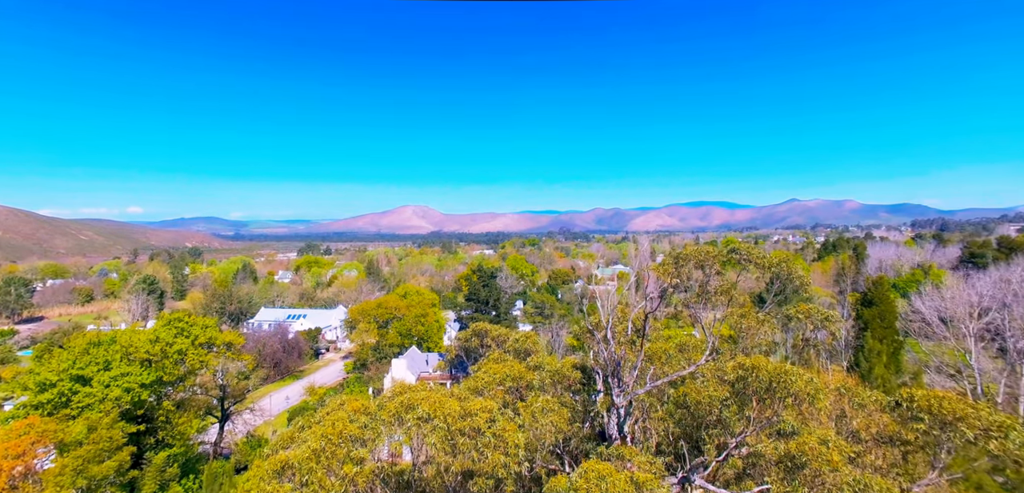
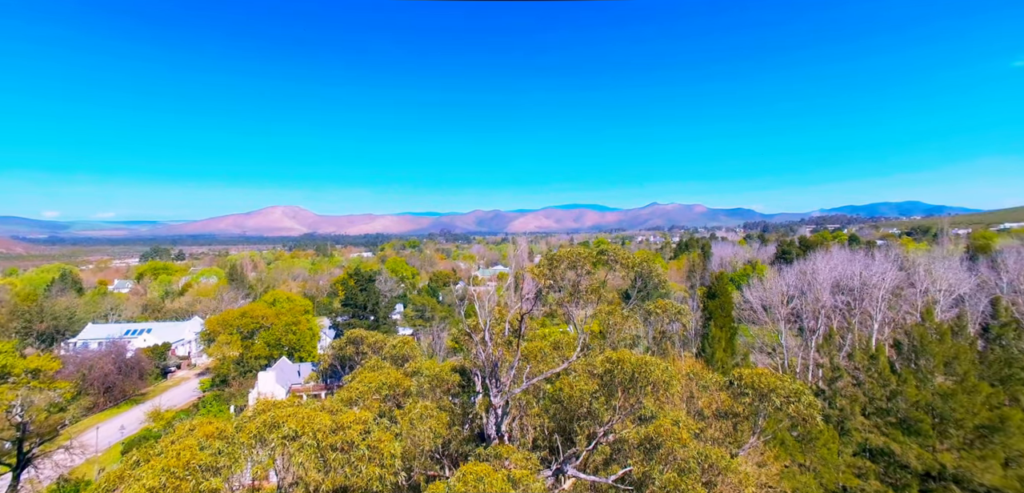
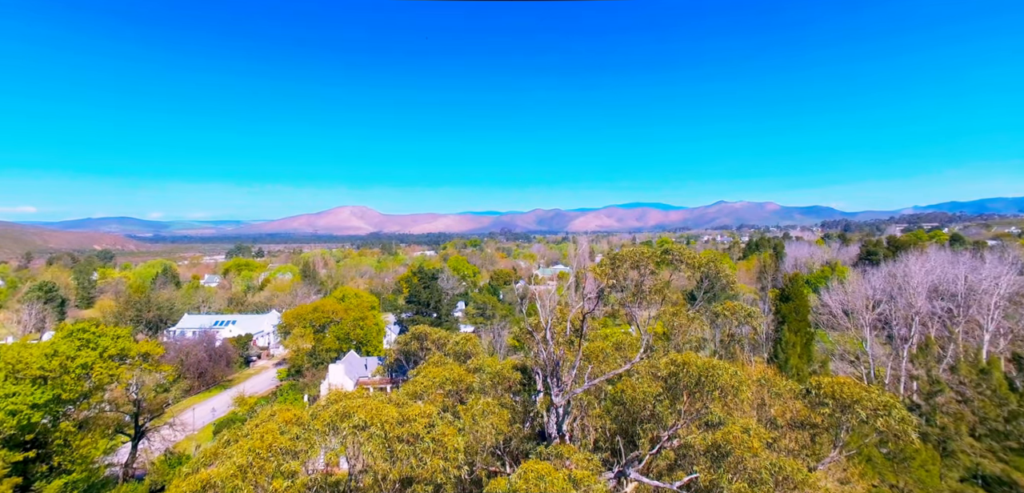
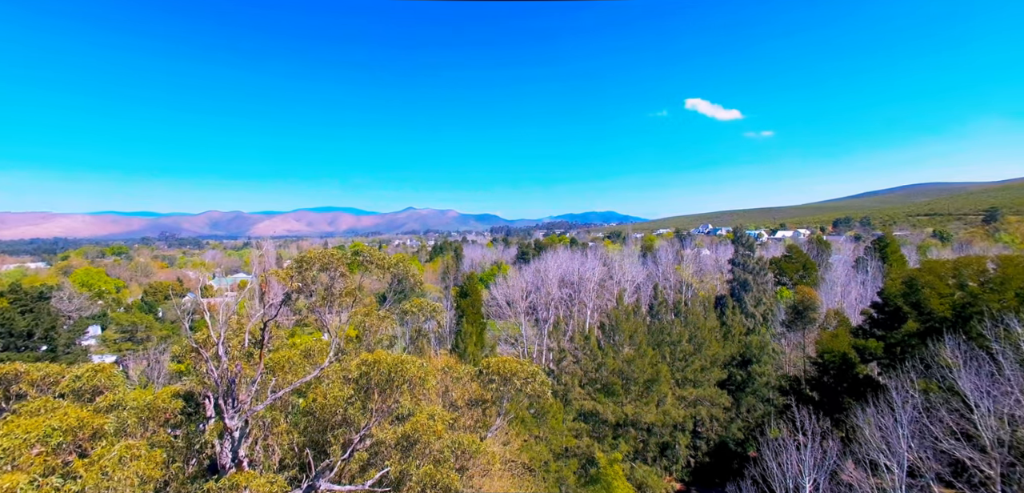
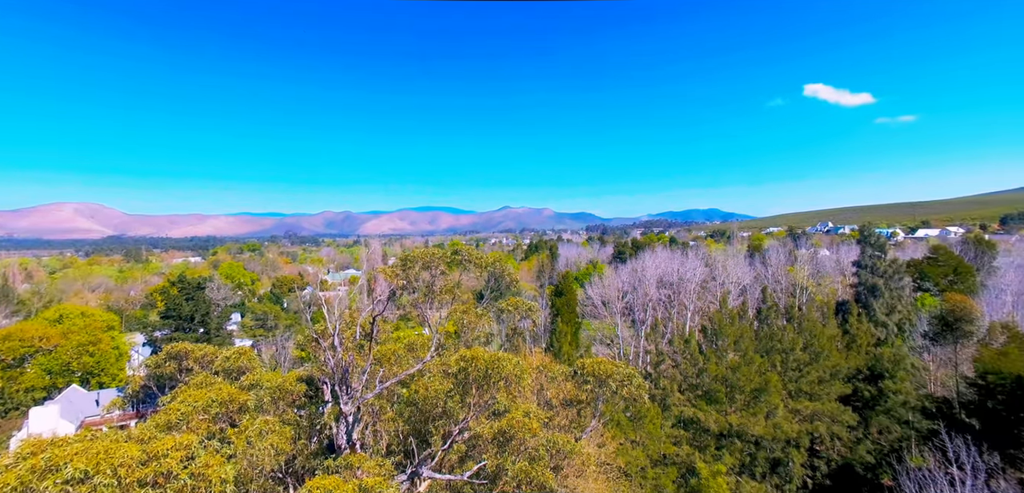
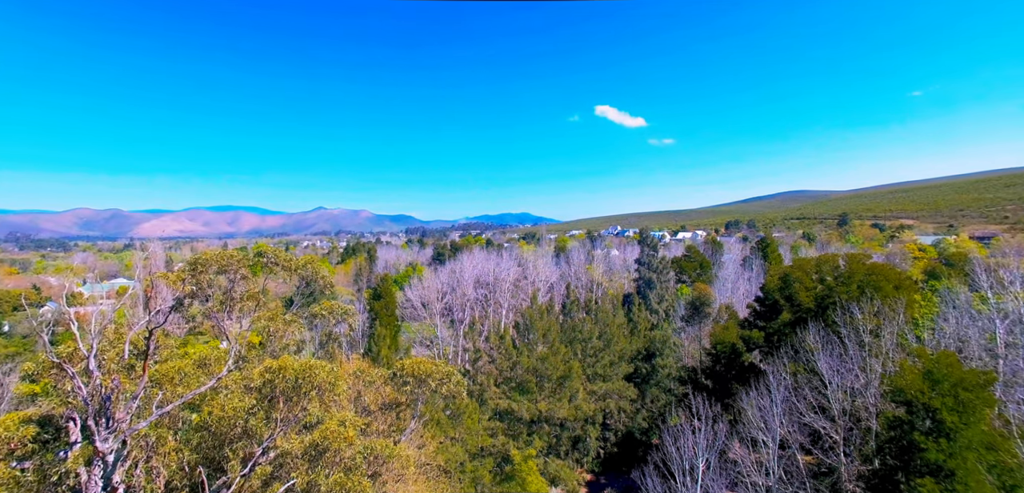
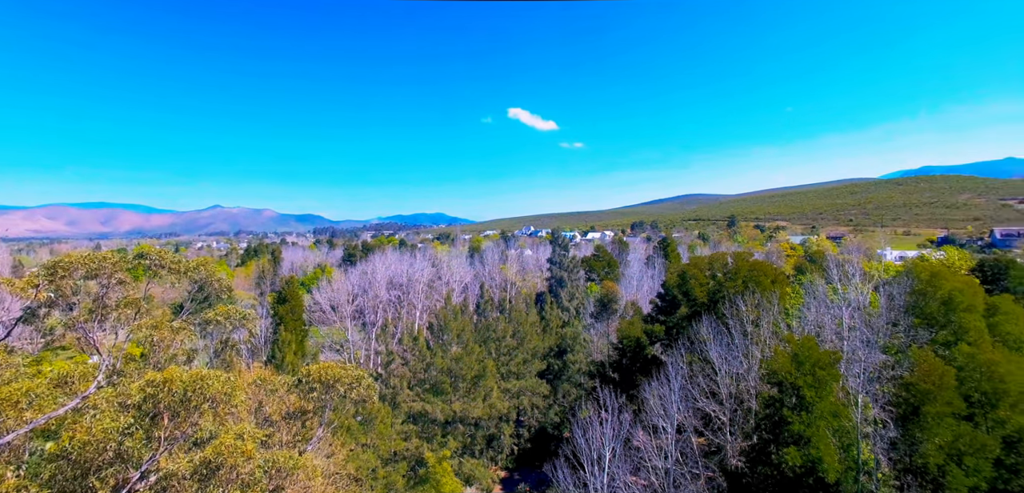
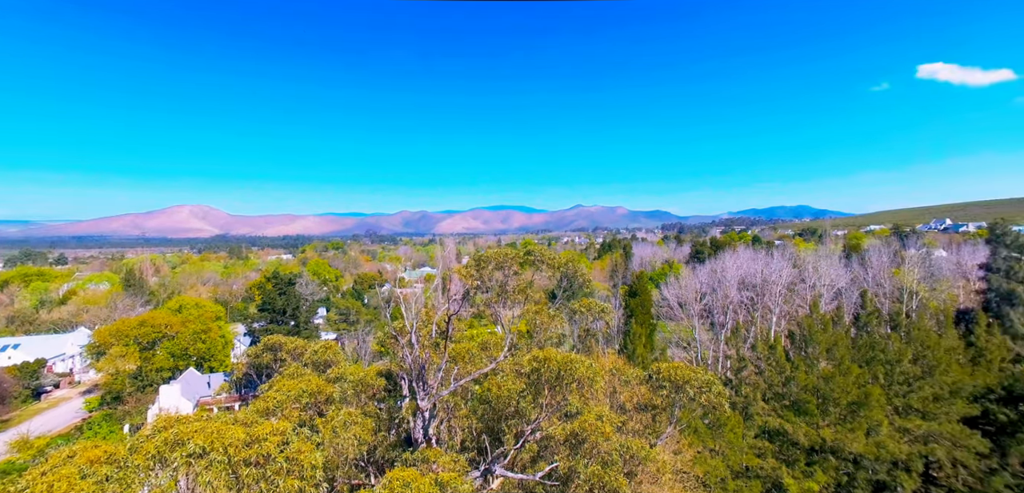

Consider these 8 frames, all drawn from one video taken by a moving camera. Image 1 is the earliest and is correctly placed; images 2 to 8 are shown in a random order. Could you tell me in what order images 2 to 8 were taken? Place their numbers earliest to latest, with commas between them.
3, 2, 8, 5, 4, 6, 7
